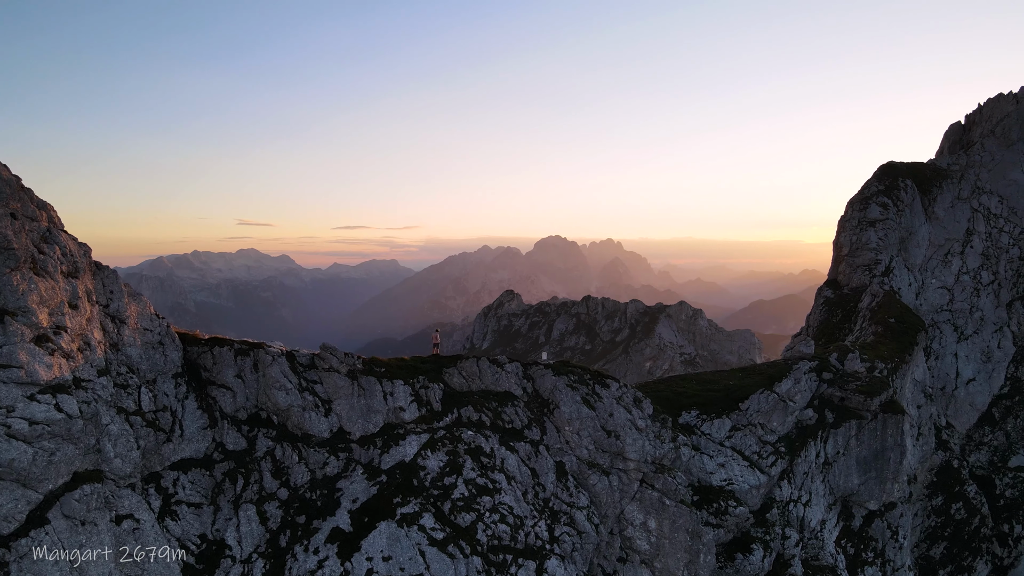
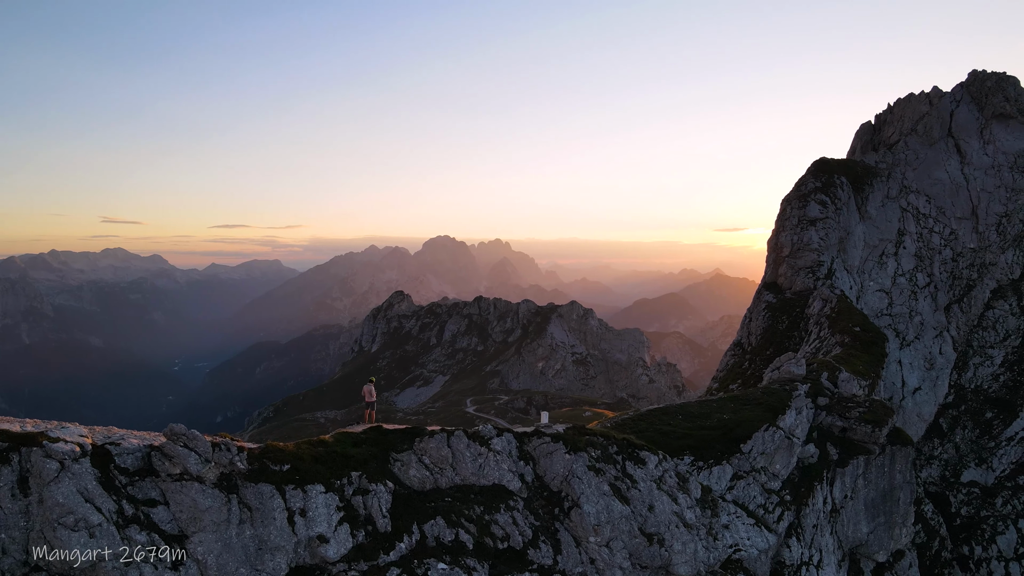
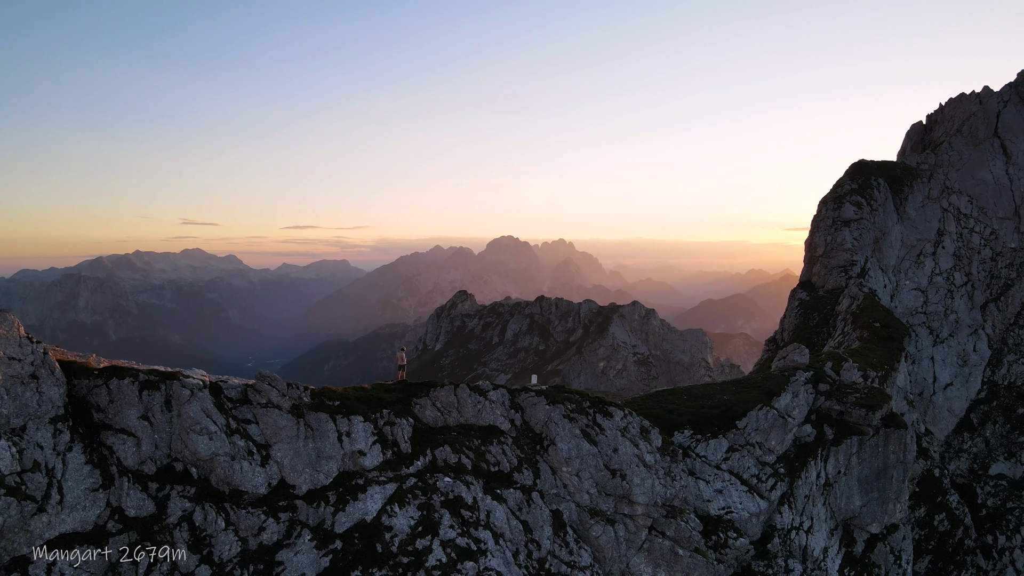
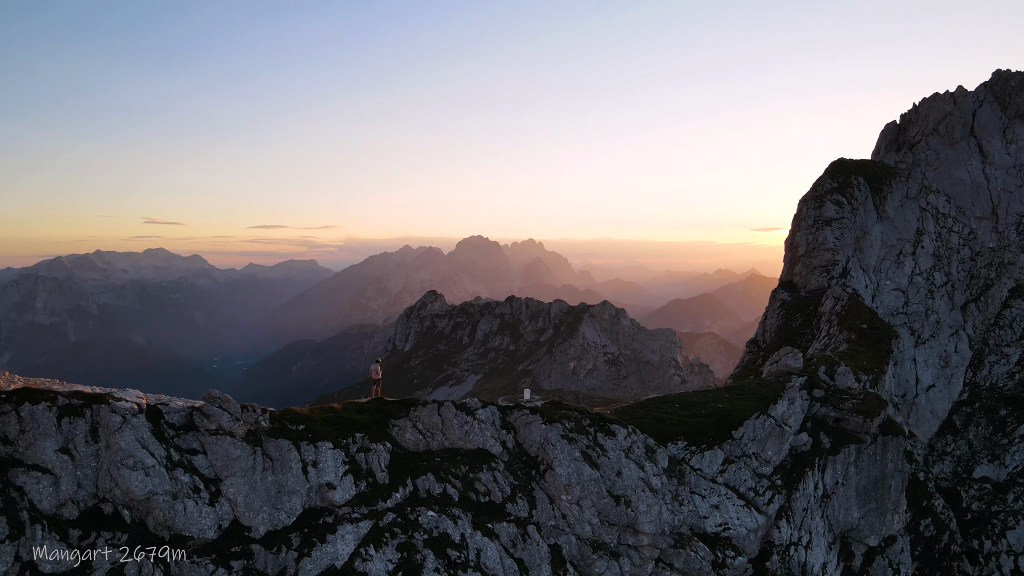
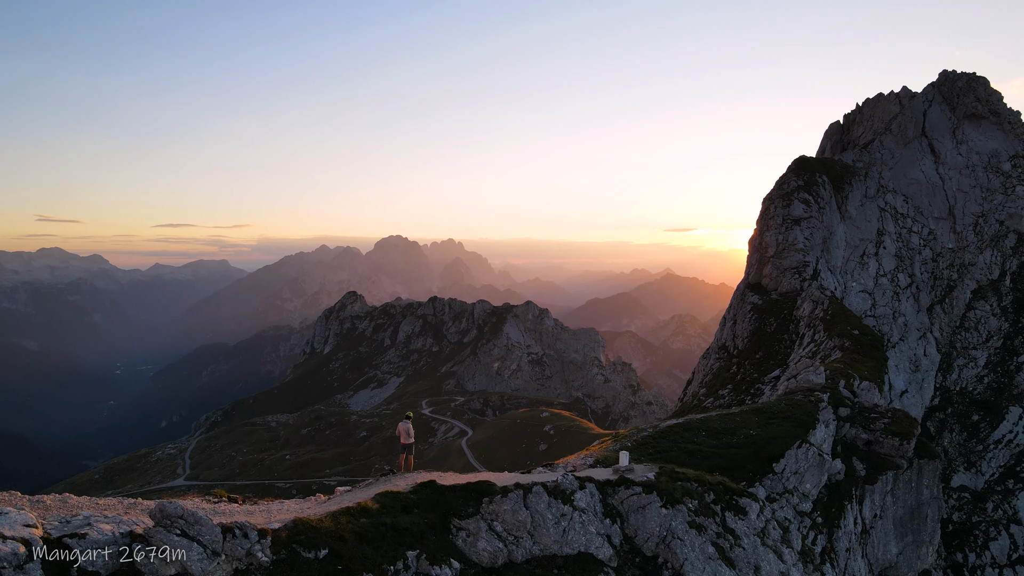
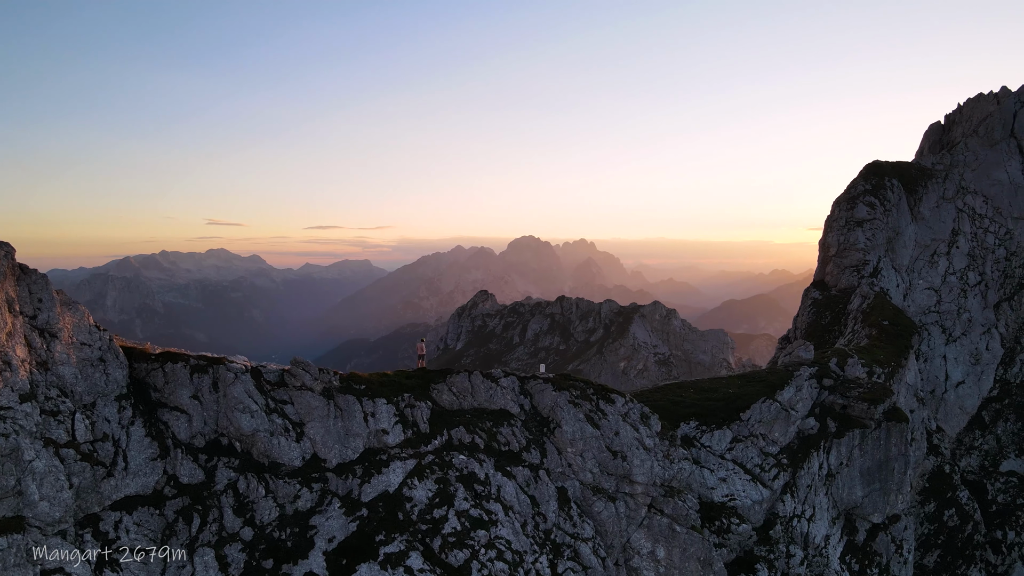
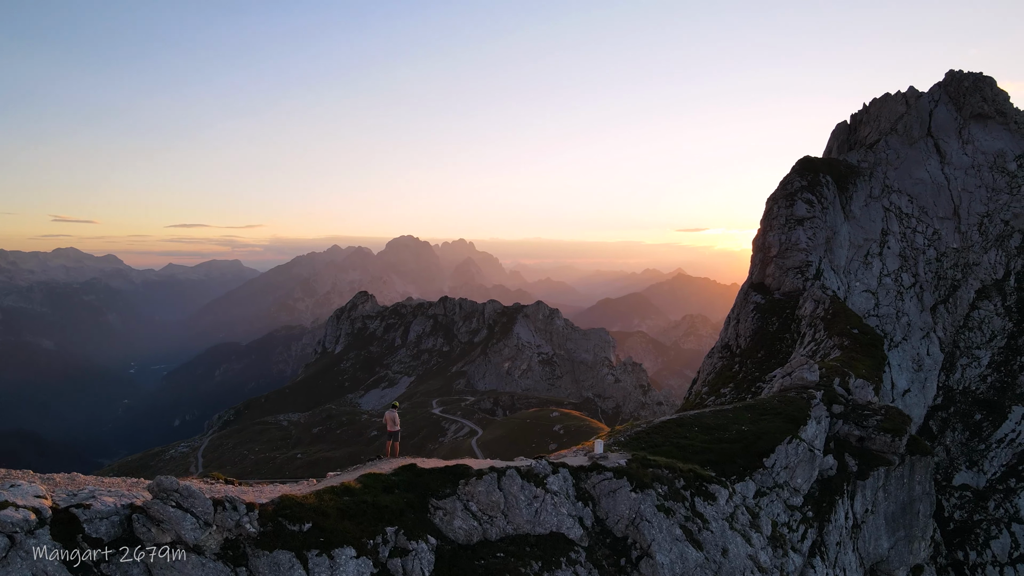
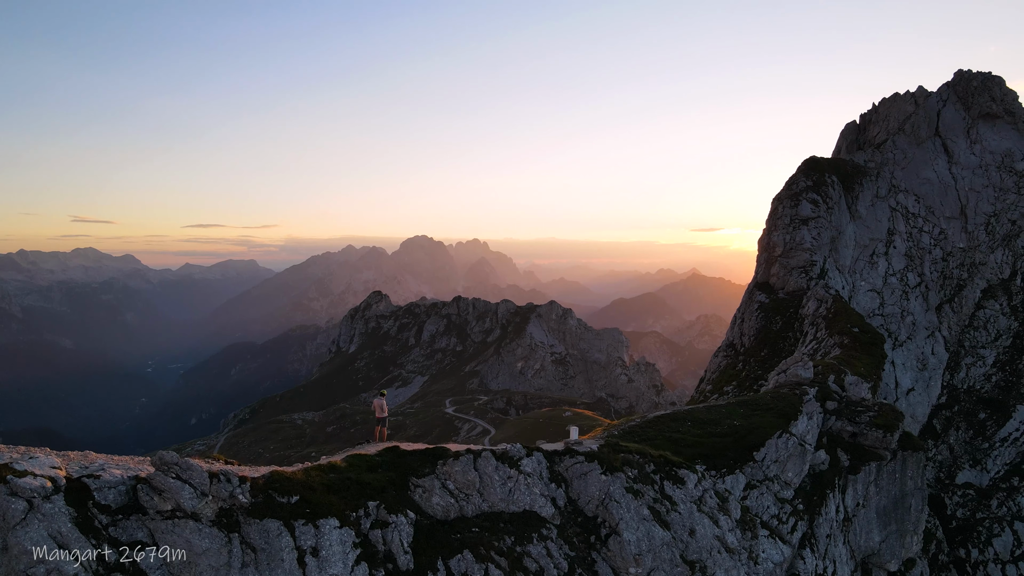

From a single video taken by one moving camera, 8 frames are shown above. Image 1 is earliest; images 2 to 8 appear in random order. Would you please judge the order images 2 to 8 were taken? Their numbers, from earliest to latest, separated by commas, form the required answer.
6, 3, 4, 2, 8, 7, 5
